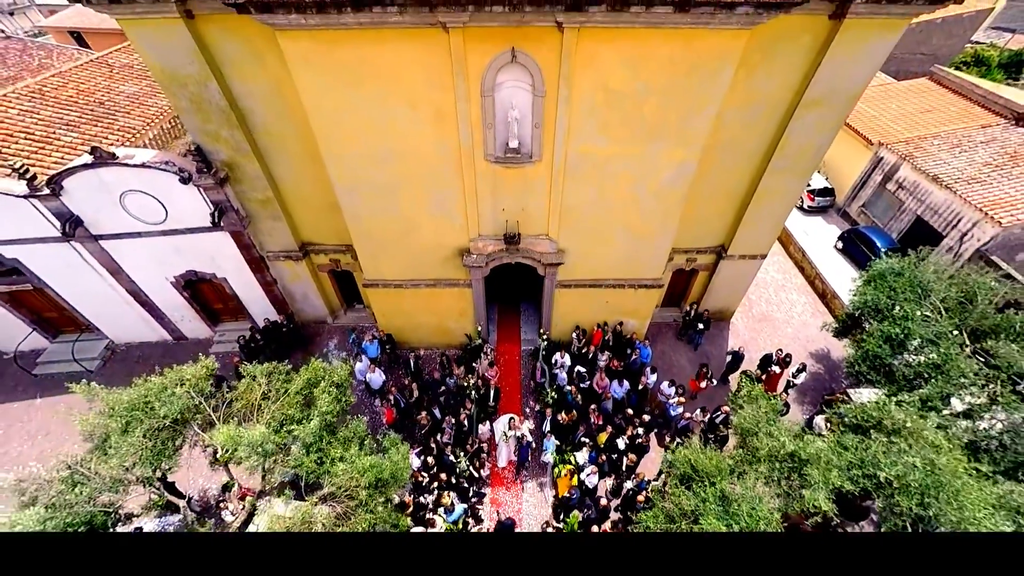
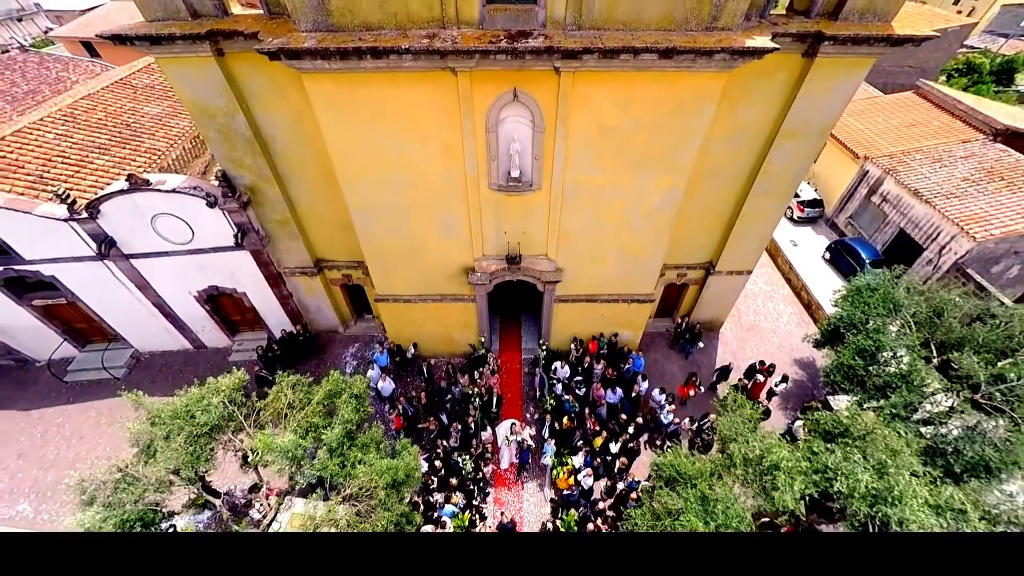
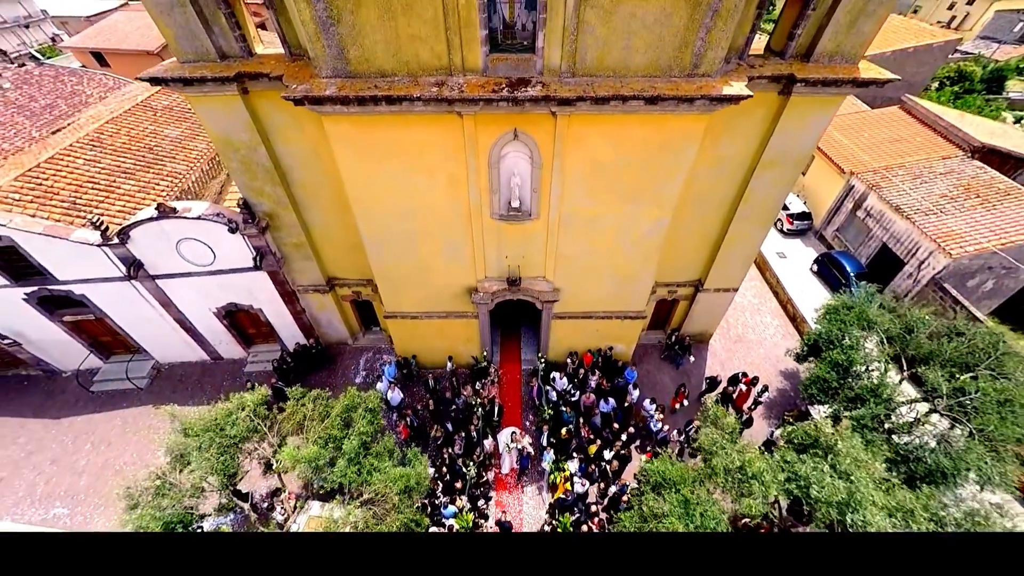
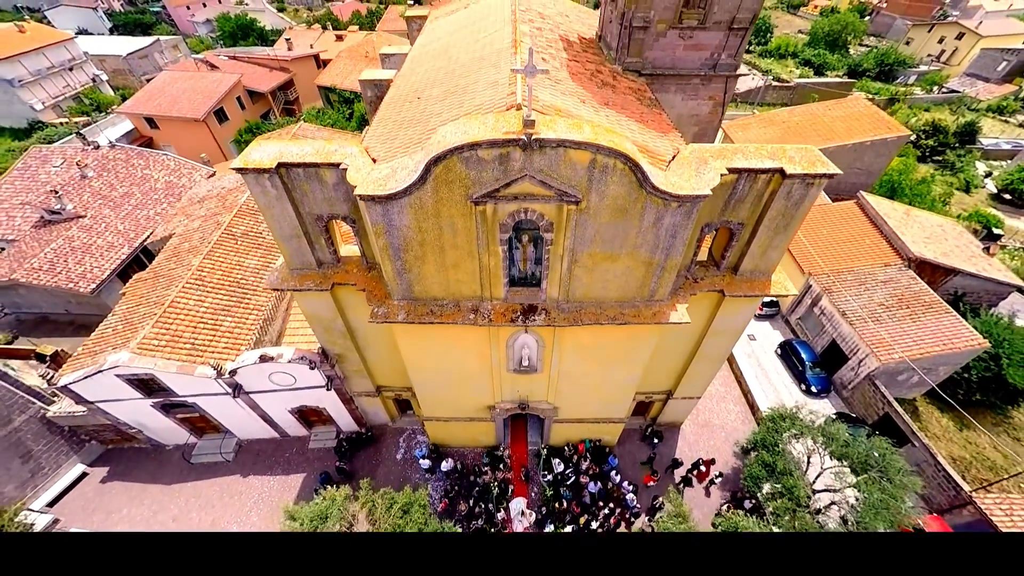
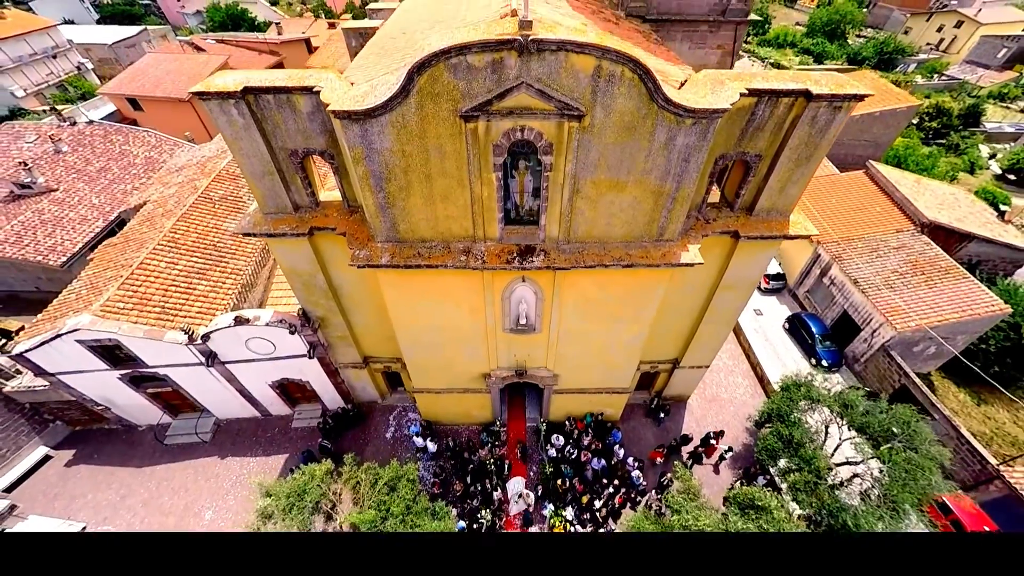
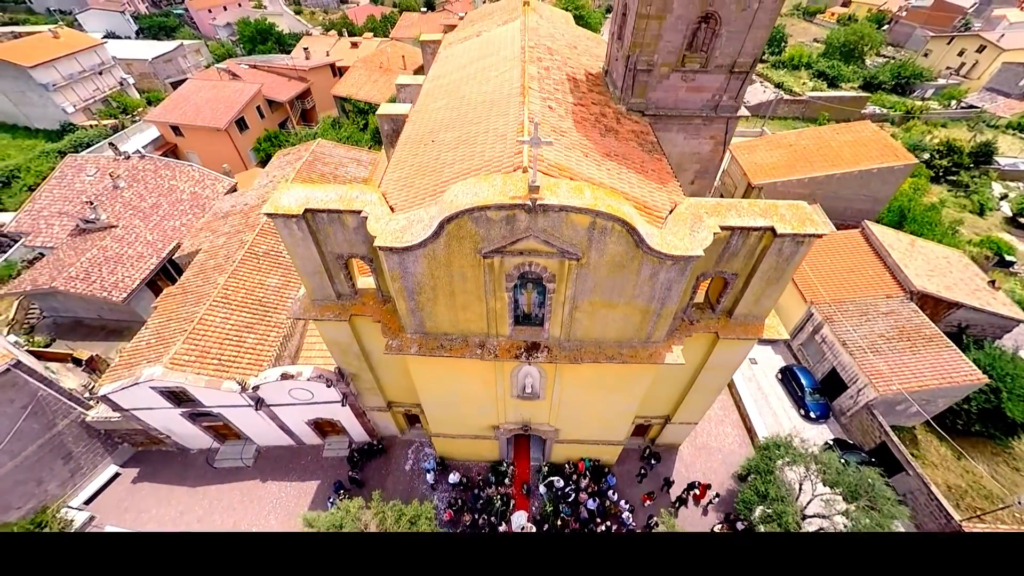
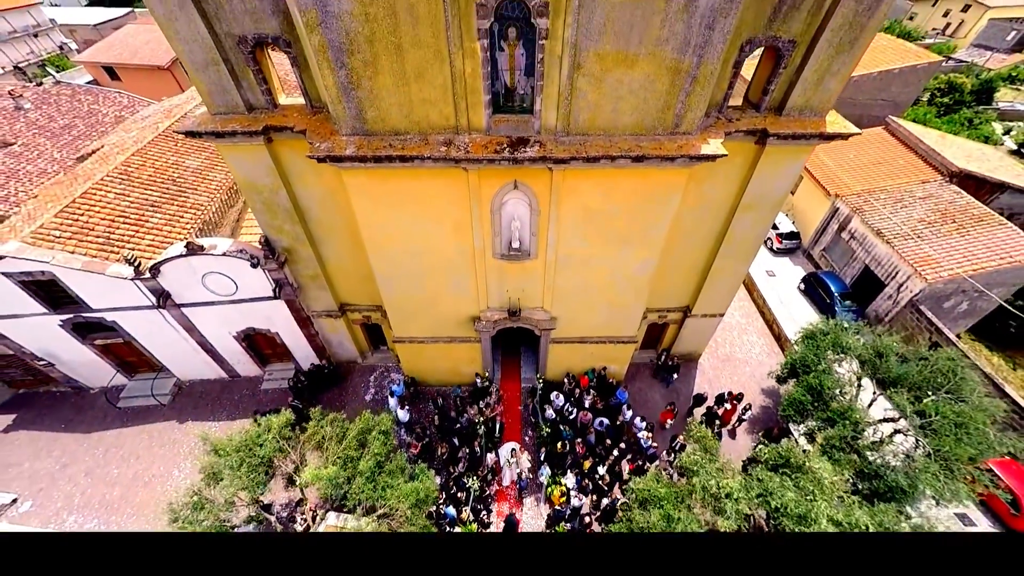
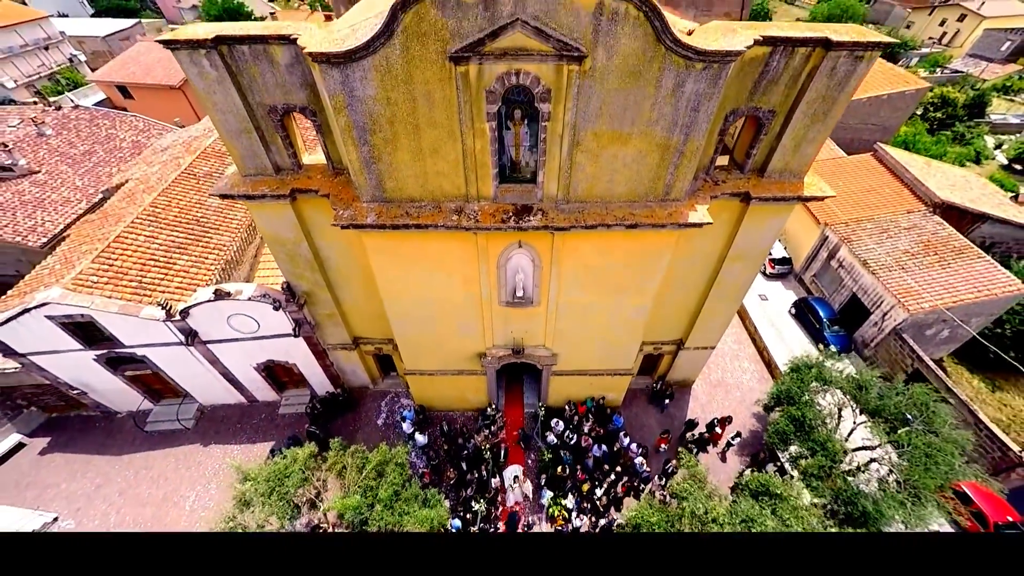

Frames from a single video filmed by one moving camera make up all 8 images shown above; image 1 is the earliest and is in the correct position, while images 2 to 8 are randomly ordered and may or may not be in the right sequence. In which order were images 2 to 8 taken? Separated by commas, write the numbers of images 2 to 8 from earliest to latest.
2, 3, 7, 8, 5, 4, 6
